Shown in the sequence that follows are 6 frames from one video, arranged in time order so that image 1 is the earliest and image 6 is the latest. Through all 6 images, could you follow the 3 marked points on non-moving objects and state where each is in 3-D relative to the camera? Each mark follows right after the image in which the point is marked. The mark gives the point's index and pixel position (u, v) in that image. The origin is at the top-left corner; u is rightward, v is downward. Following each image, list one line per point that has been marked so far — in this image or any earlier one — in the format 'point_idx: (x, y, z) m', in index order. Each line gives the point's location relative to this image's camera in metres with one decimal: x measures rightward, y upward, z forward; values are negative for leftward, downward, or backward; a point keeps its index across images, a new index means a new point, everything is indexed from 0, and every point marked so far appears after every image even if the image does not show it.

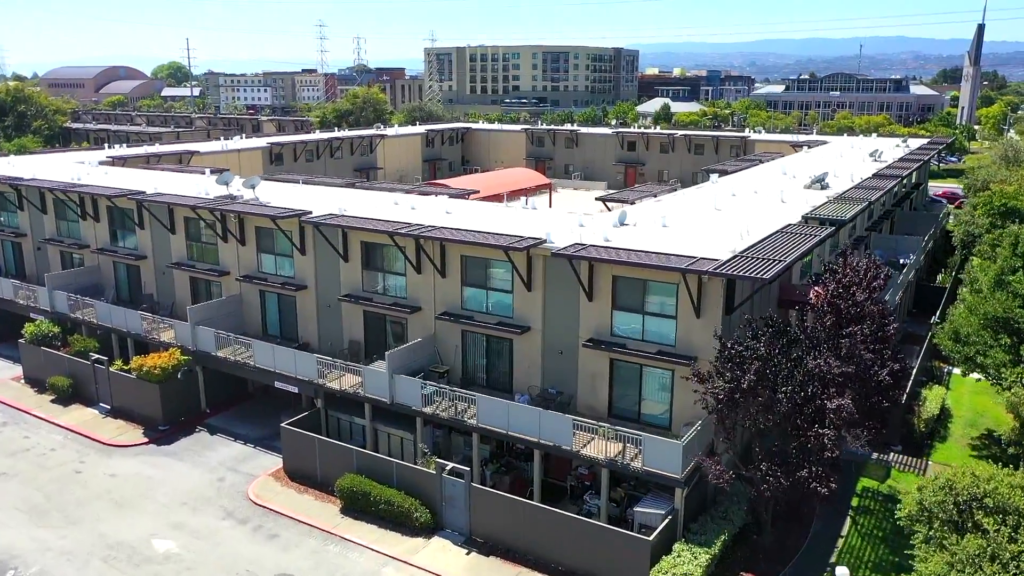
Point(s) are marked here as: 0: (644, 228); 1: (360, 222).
0: (+1.8, +0.8, +10.8) m
1: (-2.0, +0.9, +10.7) m
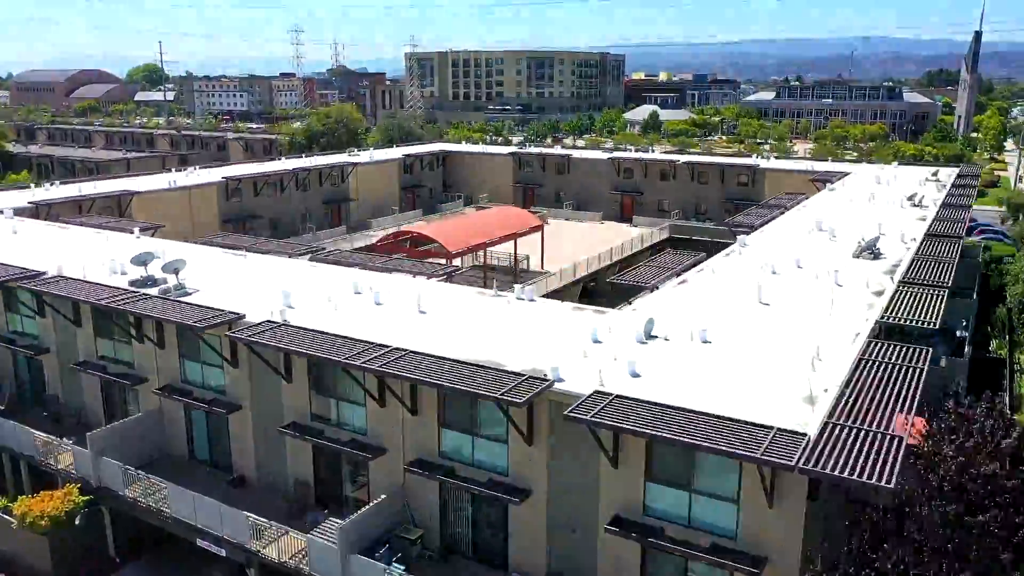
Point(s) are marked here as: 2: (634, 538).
0: (+1.7, -0.6, +8.3) m
1: (-2.1, -0.5, +8.1) m
2: (+1.0, -2.1, +6.7) m
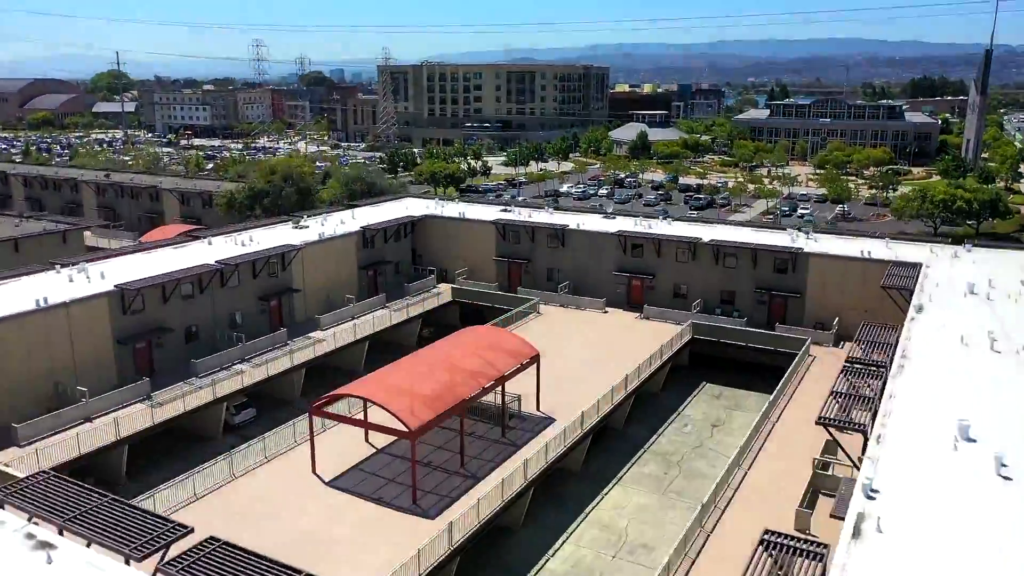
0: (+1.8, -3.4, +3.3) m
1: (-2.0, -3.4, +3.0) m
2: (+1.1, -4.9, +1.7) m
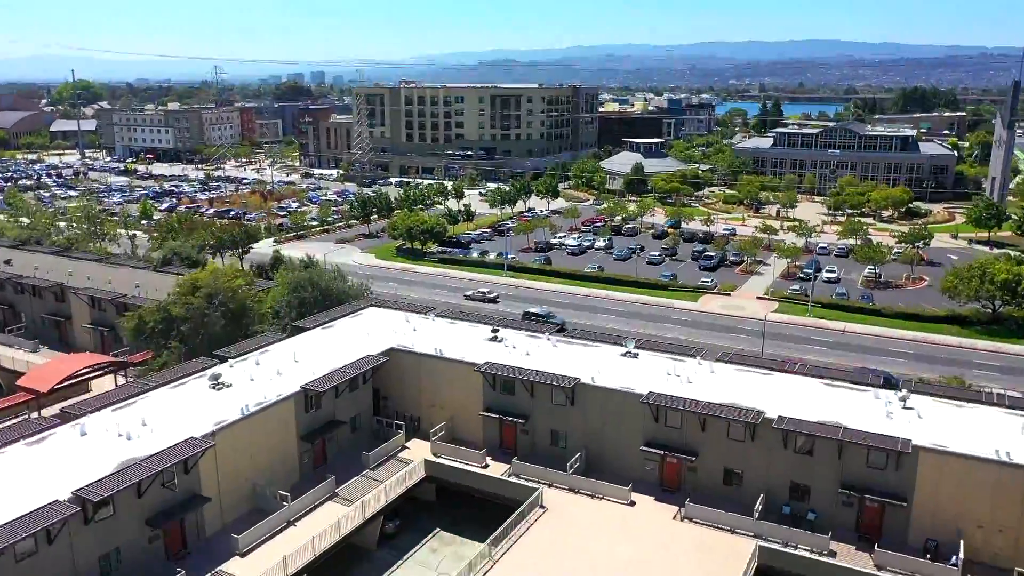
0: (+2.0, -7.2, -2.5) m
1: (-1.7, -7.2, -2.9) m
2: (+1.5, -8.7, -4.1) m
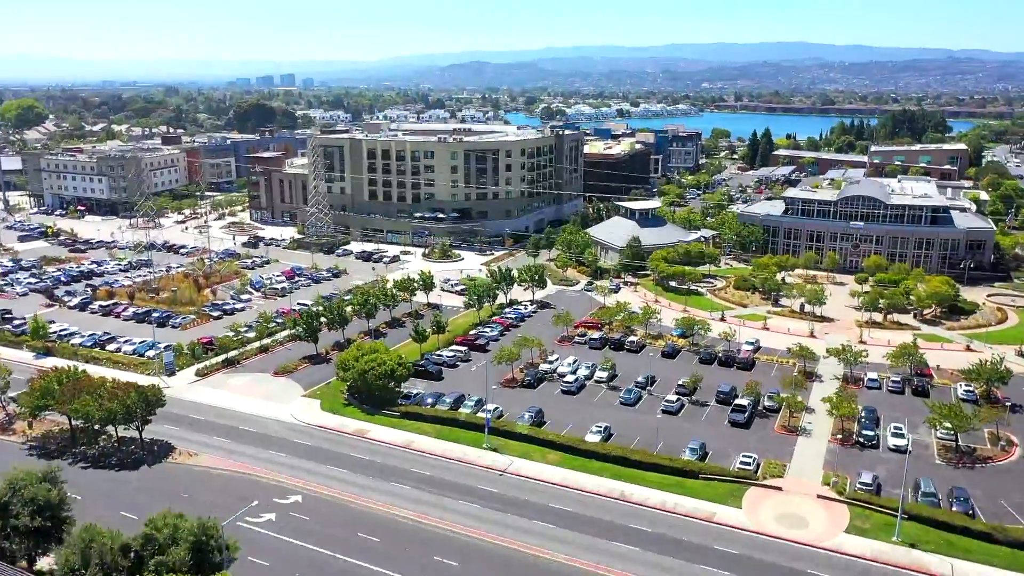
0: (+2.8, -14.0, -11.7) m
1: (-0.9, -14.0, -12.1) m
2: (+2.3, -15.5, -13.3) m
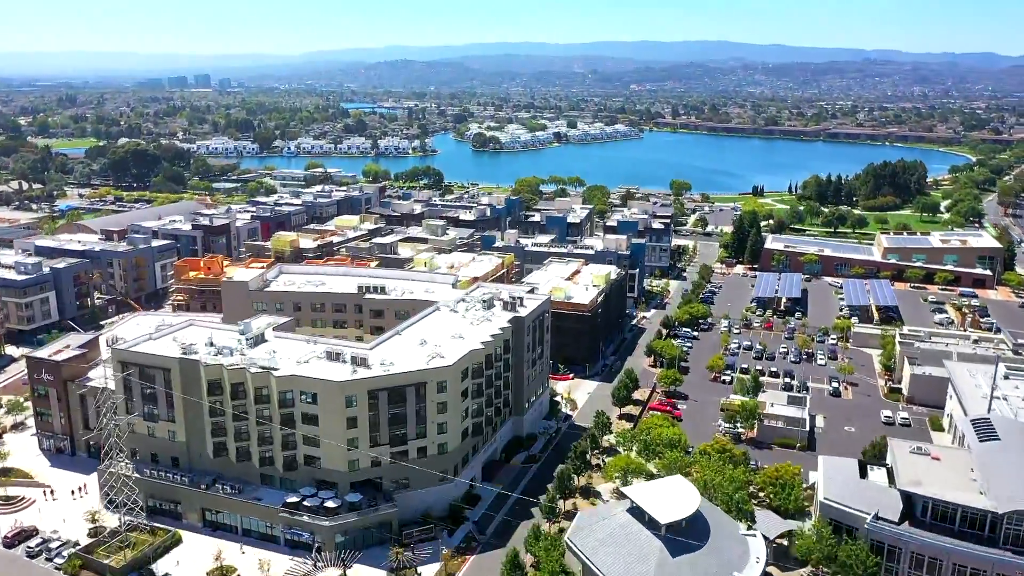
0: (+6.8, -31.4, -38.4) m
1: (+3.1, -31.5, -39.1) m
2: (+6.4, -32.9, -40.0) m
